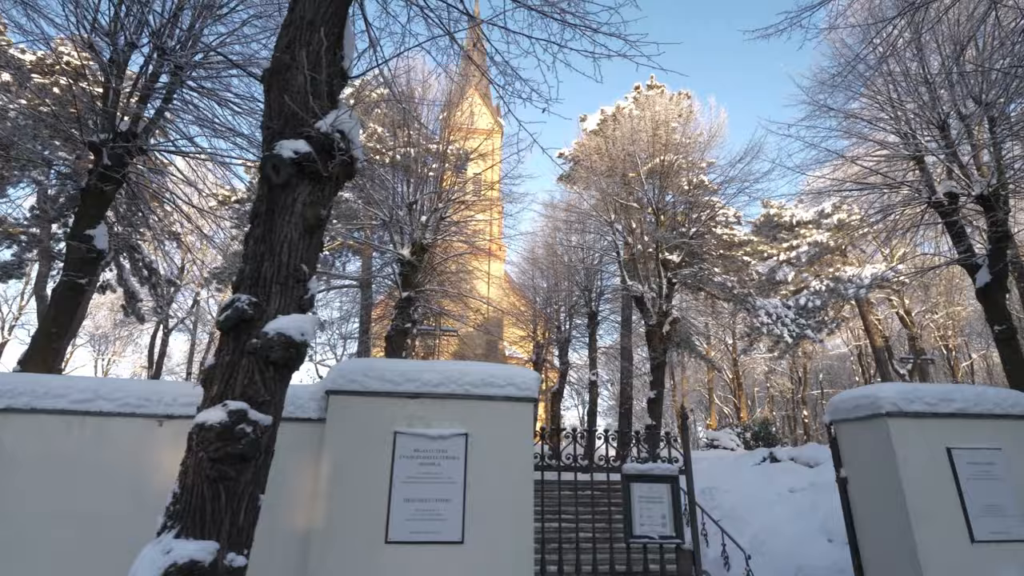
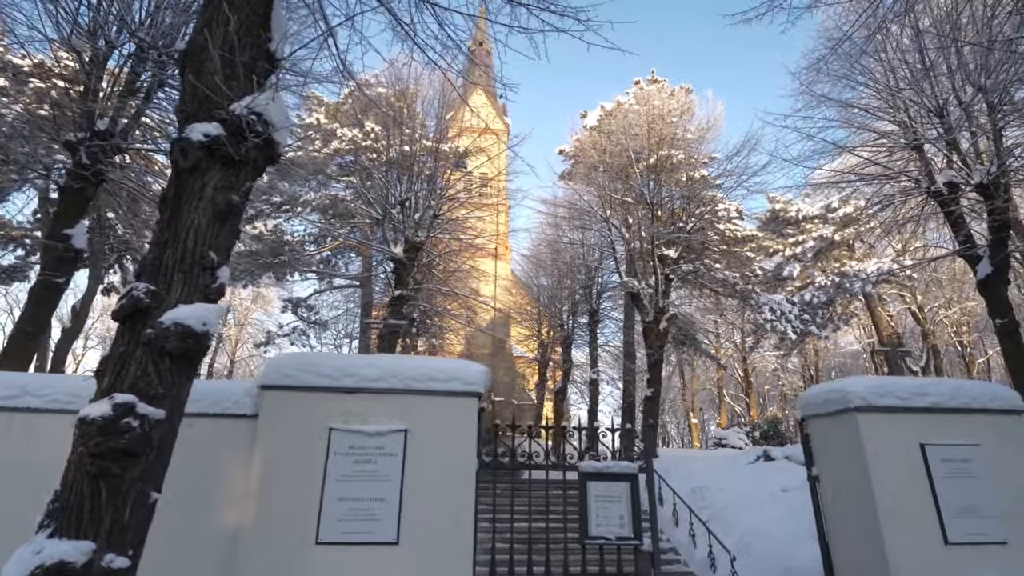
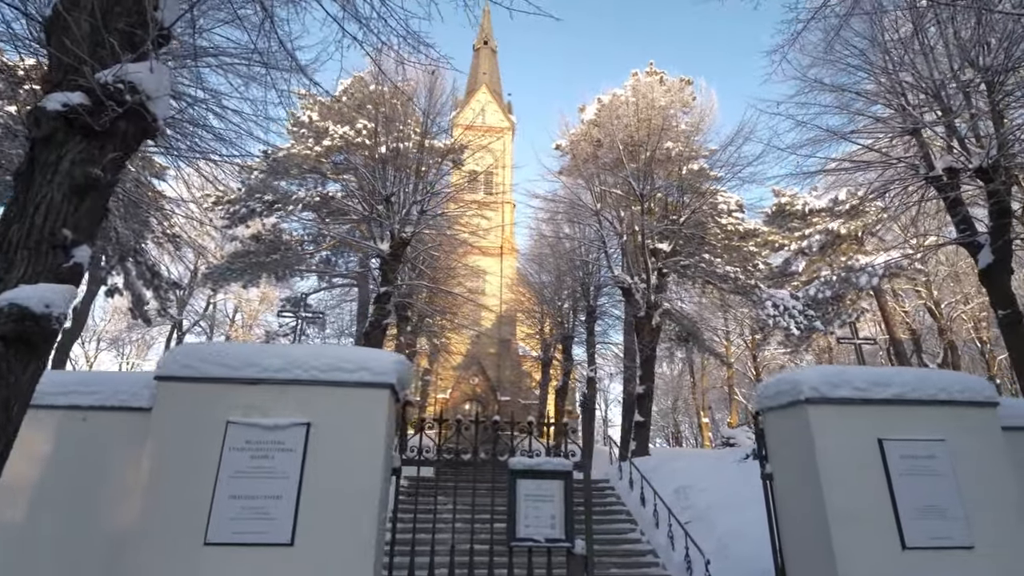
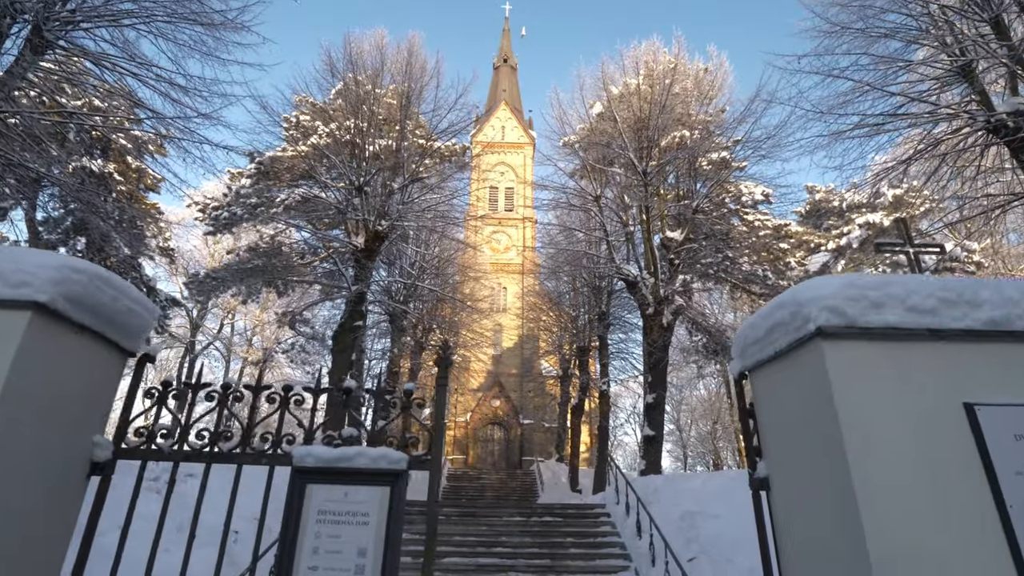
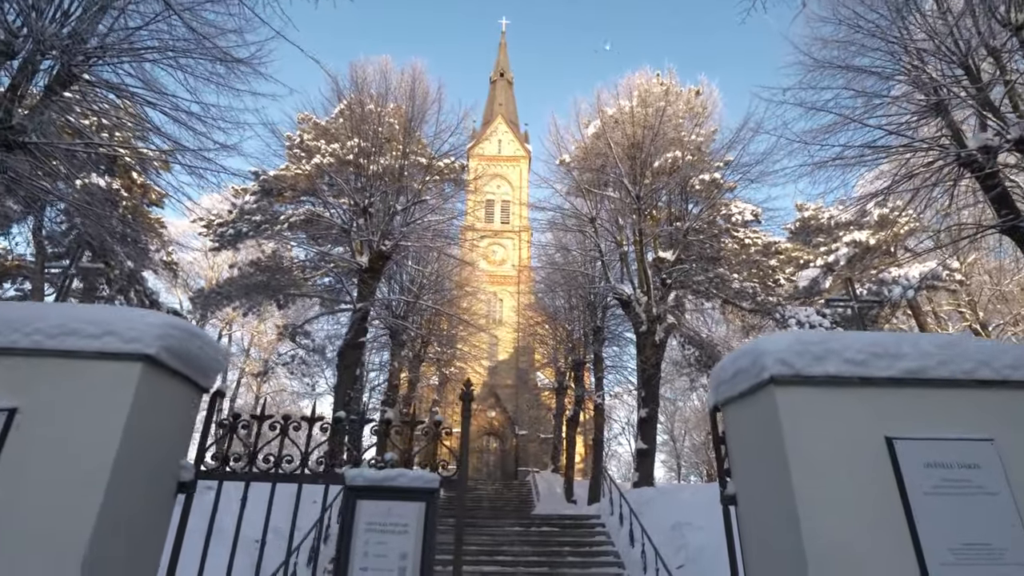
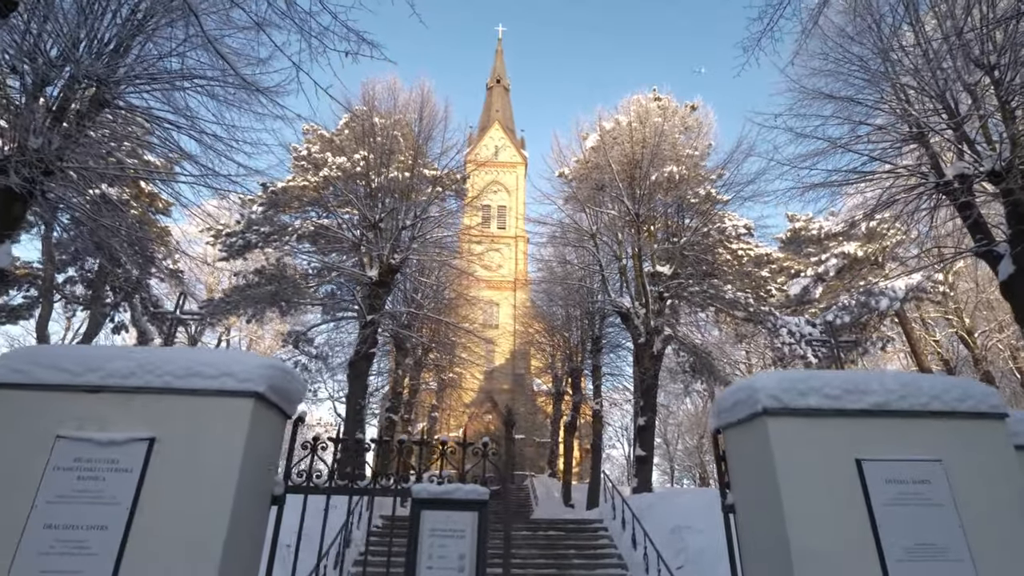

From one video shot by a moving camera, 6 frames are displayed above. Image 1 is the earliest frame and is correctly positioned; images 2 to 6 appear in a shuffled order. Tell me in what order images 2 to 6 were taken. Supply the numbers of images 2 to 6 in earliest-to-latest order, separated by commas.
2, 3, 6, 5, 4
